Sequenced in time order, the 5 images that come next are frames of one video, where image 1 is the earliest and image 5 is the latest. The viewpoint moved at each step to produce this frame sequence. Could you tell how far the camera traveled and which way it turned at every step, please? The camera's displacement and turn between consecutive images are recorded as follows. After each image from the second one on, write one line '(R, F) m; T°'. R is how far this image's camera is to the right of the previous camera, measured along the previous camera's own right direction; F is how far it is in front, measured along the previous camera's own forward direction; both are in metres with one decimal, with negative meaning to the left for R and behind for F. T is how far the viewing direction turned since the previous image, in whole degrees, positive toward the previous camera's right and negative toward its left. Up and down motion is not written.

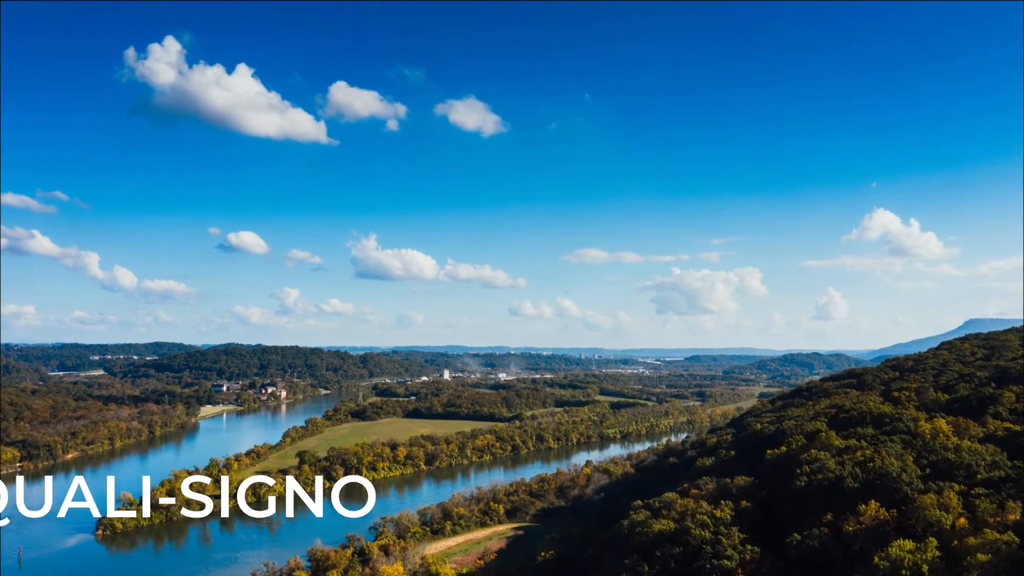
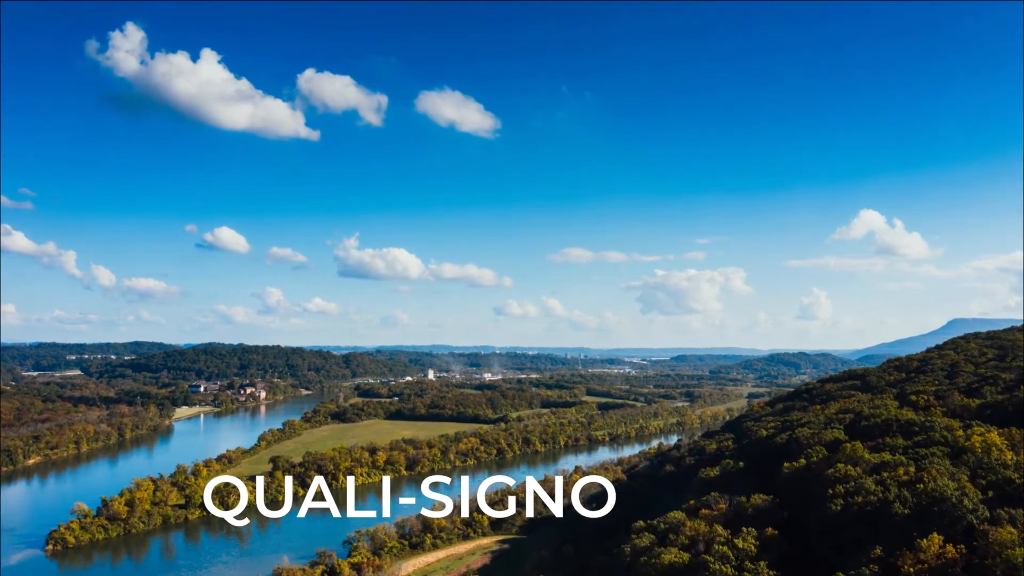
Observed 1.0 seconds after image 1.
(0.0, +2.8) m; +1°
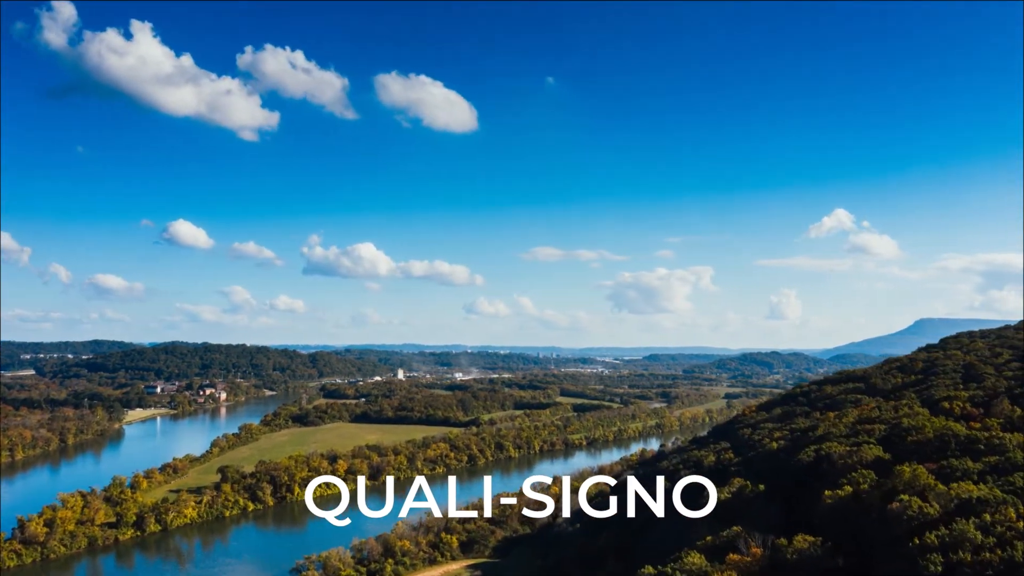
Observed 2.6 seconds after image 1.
(-0.1, +4.3) m; +3°
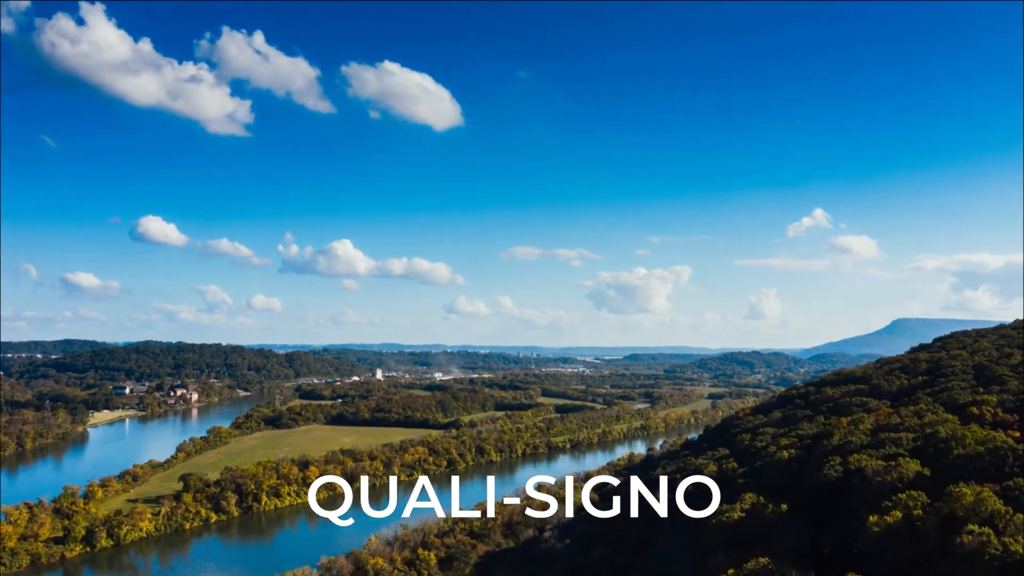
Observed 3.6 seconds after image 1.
(-0.2, +2.7) m; +2°
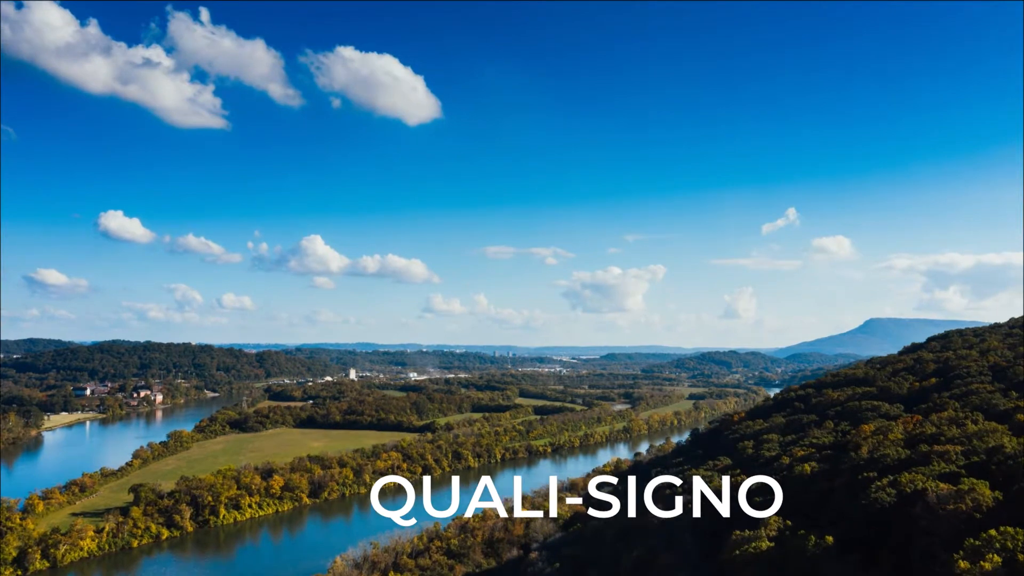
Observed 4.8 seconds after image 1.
(-0.4, +3.2) m; +2°
